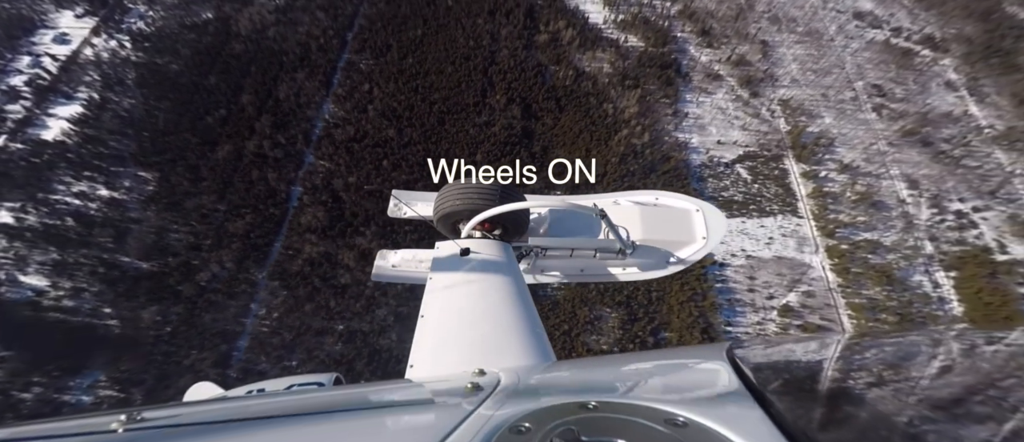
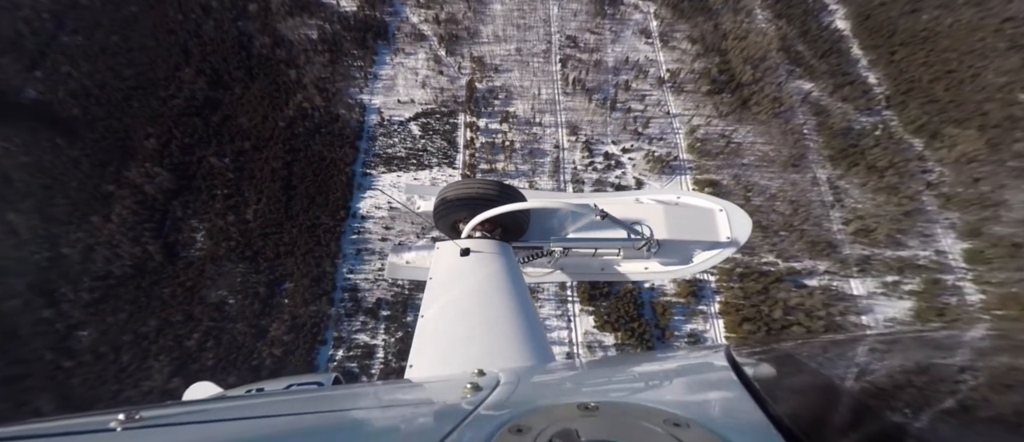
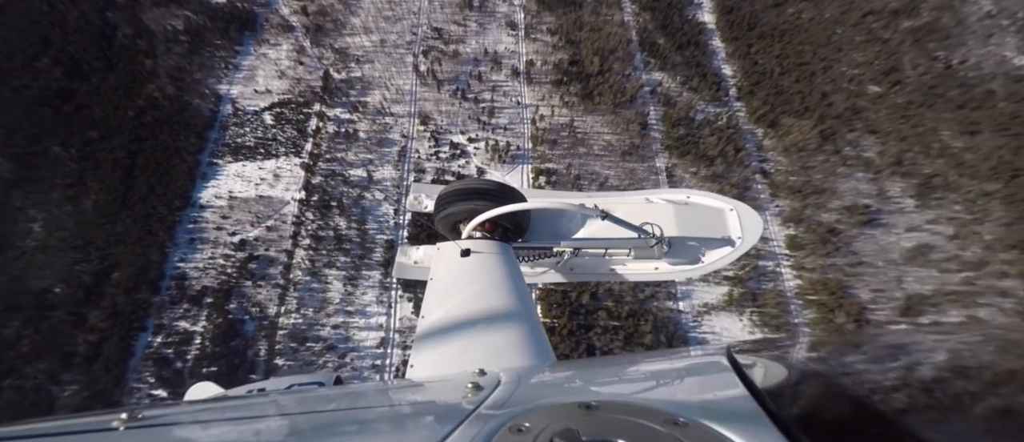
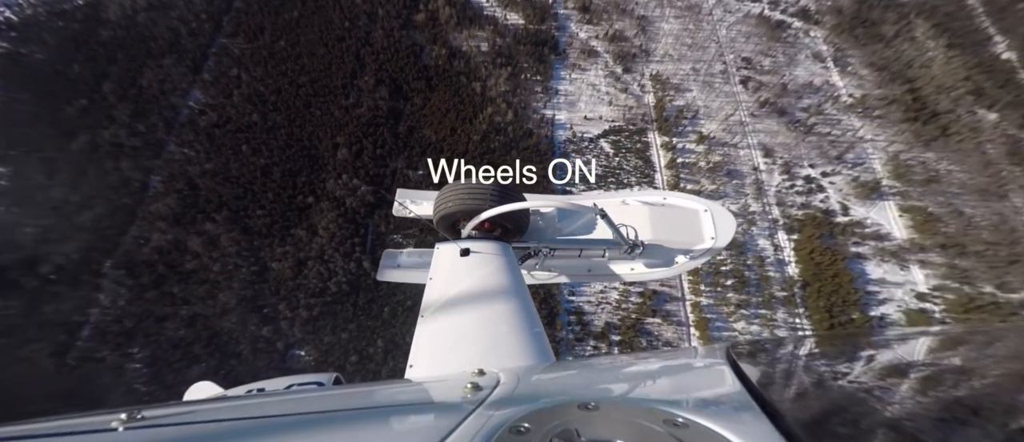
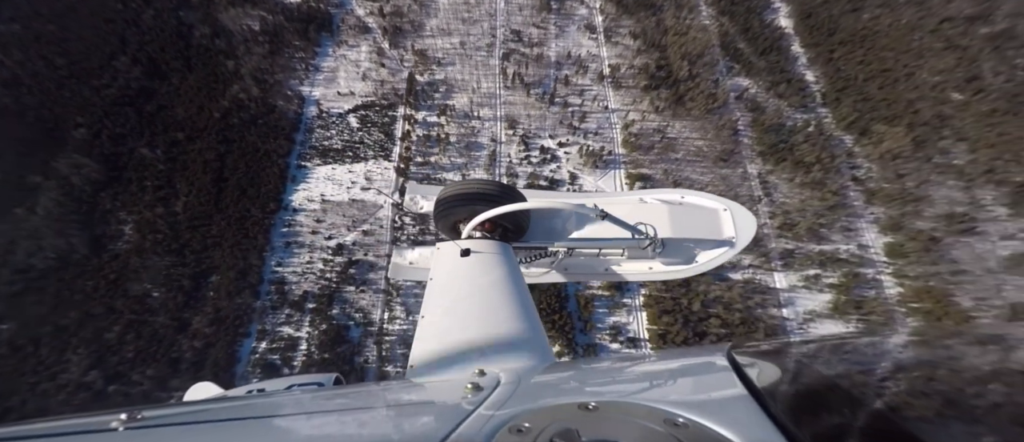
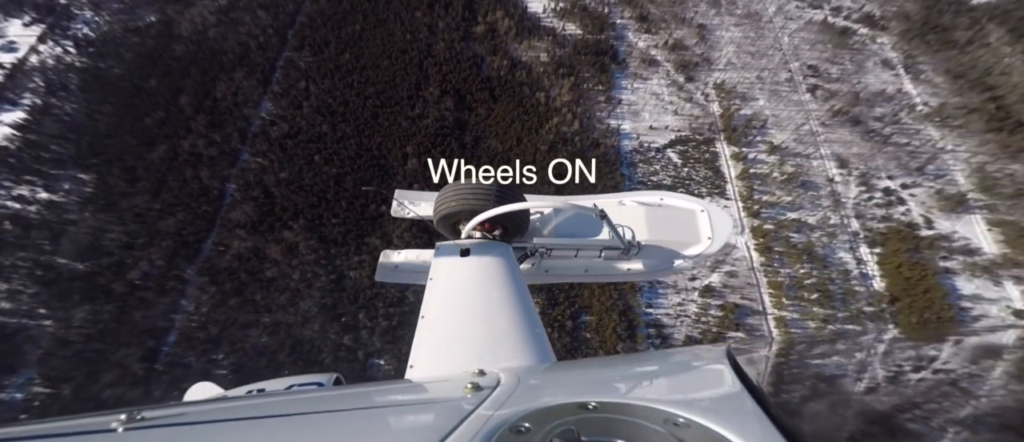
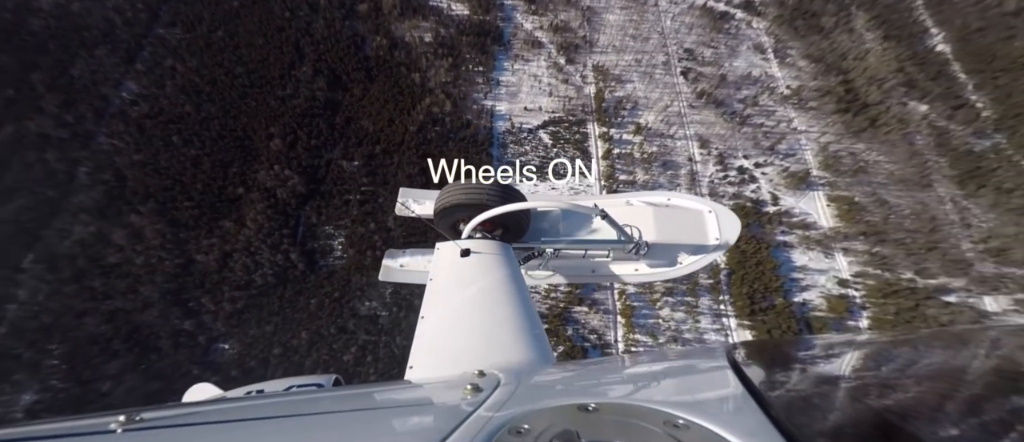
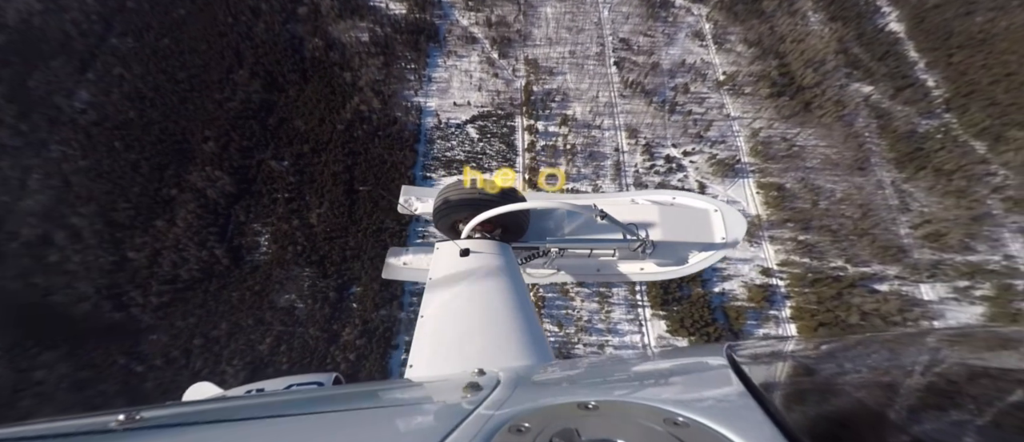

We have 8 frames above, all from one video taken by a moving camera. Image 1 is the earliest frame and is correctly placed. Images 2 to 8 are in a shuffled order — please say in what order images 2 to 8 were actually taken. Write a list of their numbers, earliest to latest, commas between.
6, 4, 7, 8, 2, 5, 3
